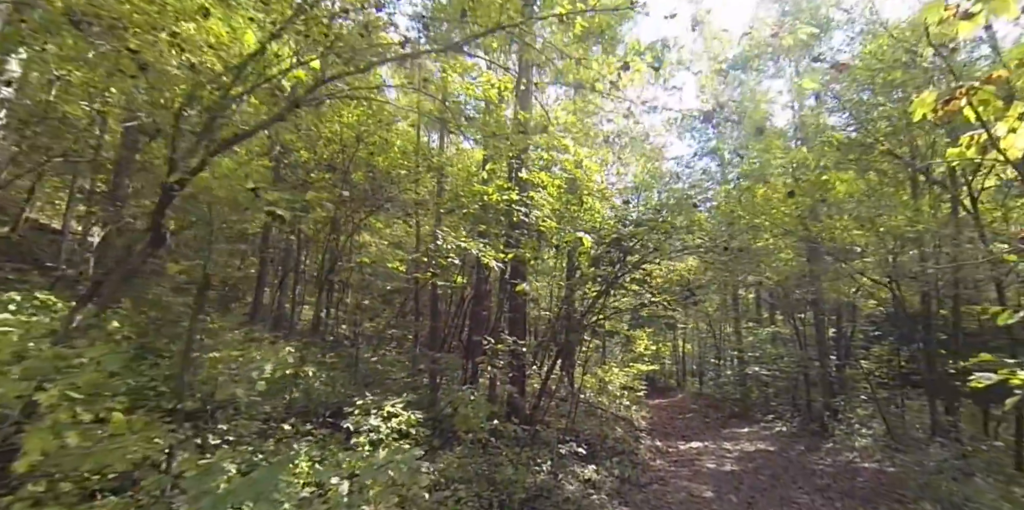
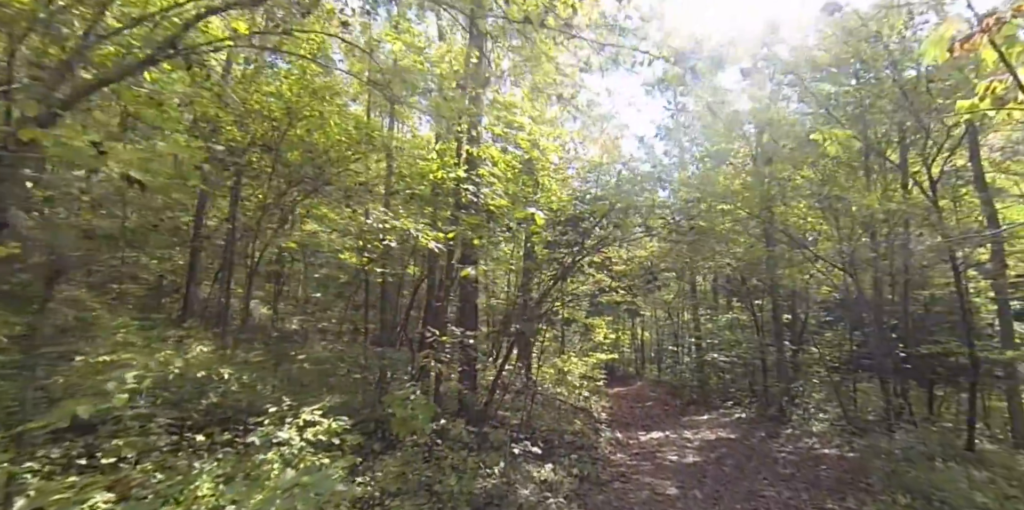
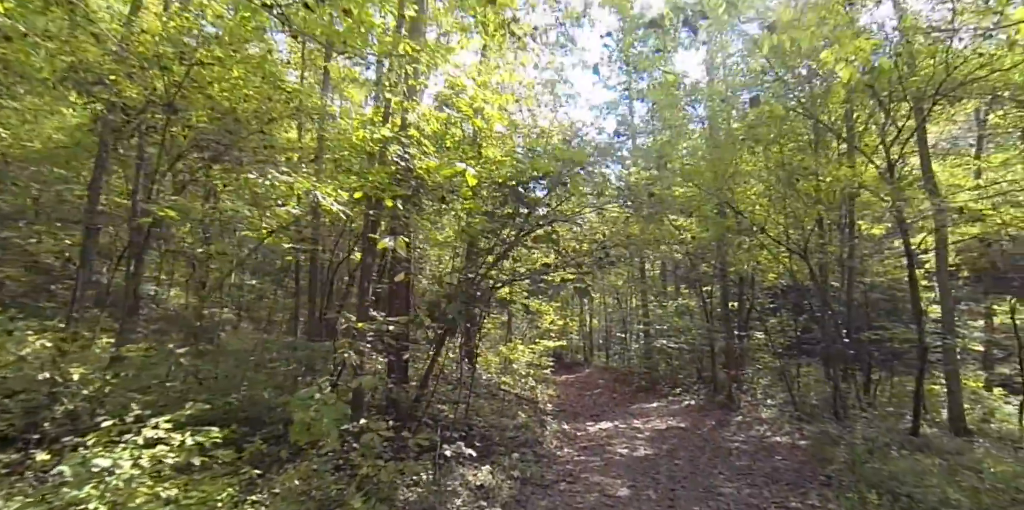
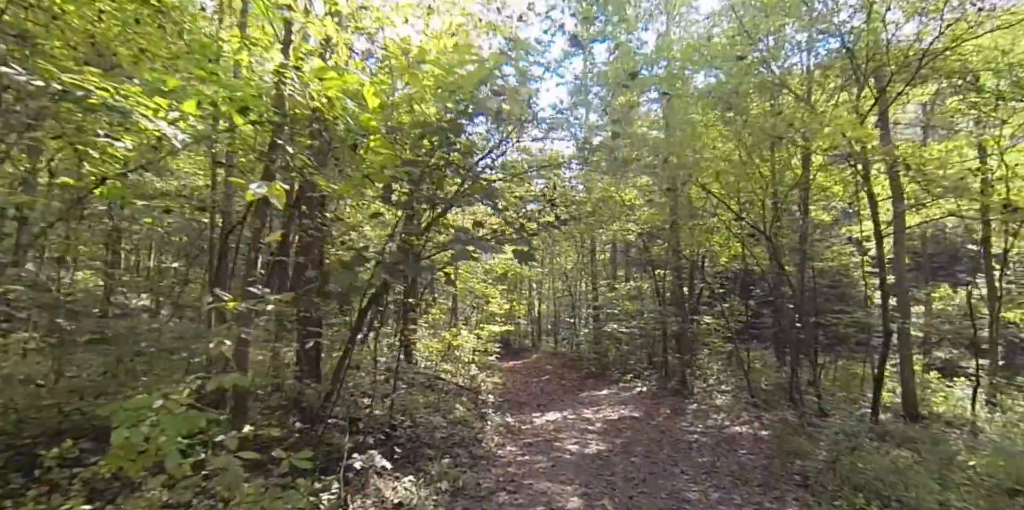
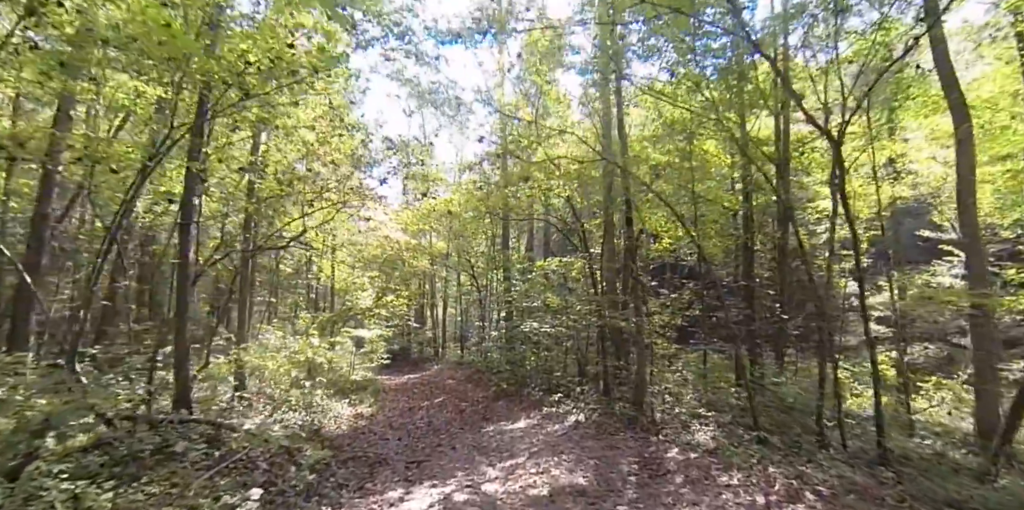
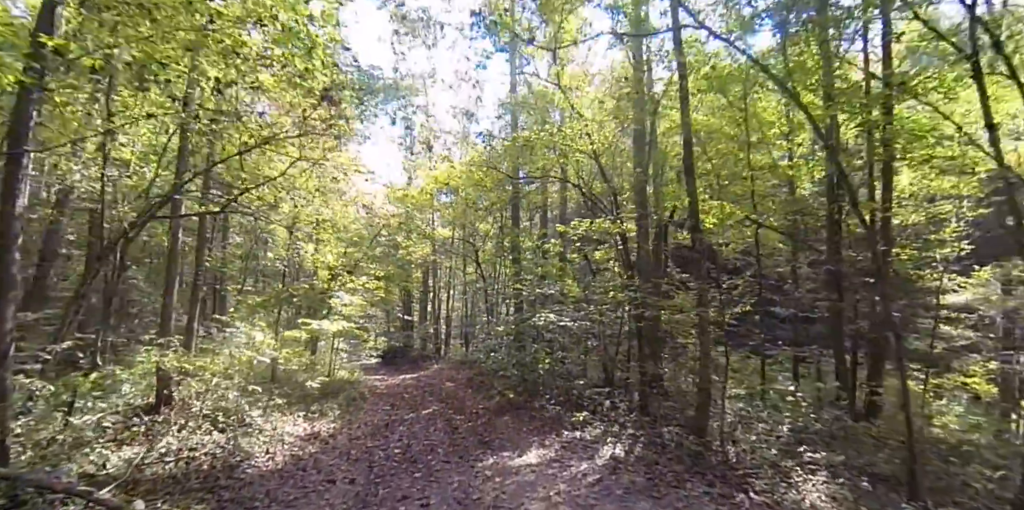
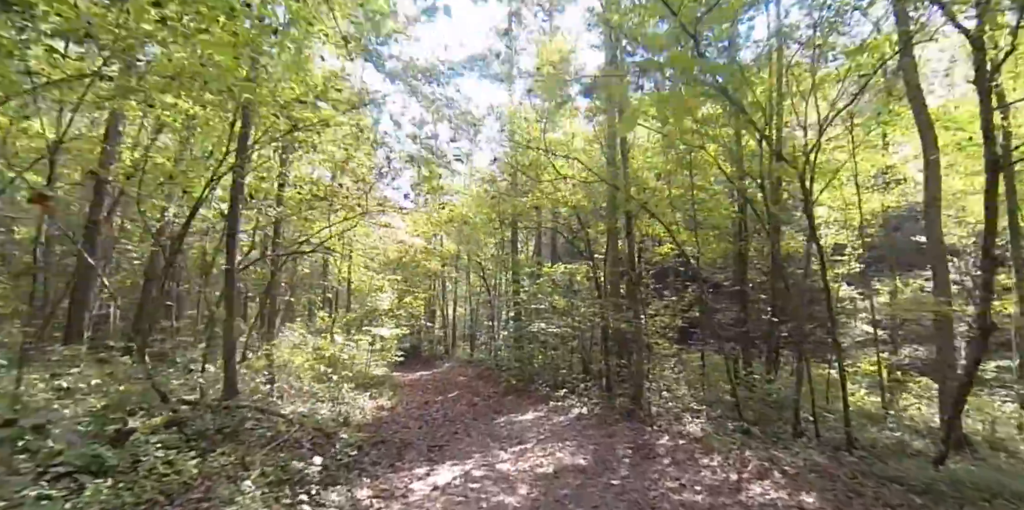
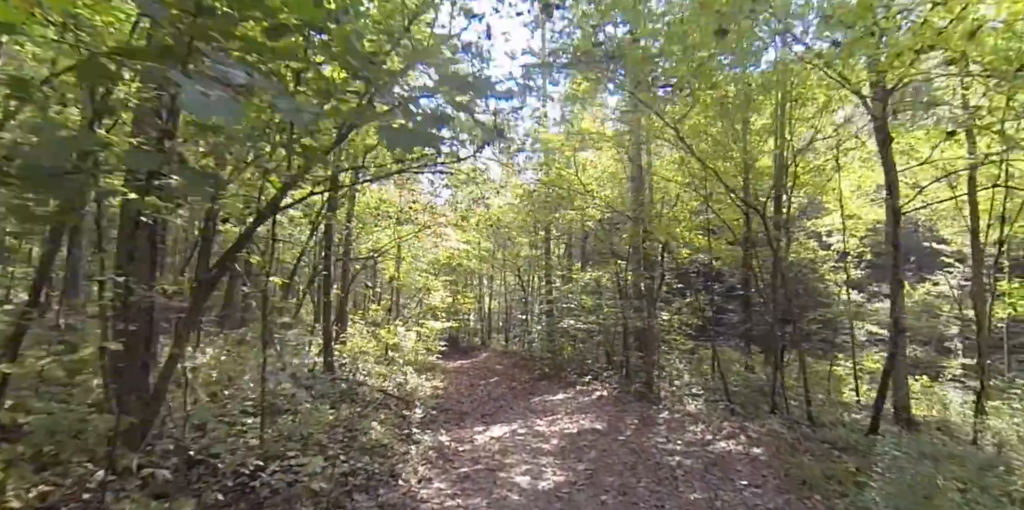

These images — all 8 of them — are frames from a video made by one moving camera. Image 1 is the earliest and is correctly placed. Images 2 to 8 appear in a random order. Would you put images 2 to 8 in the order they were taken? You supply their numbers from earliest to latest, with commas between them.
2, 3, 4, 8, 7, 5, 6
